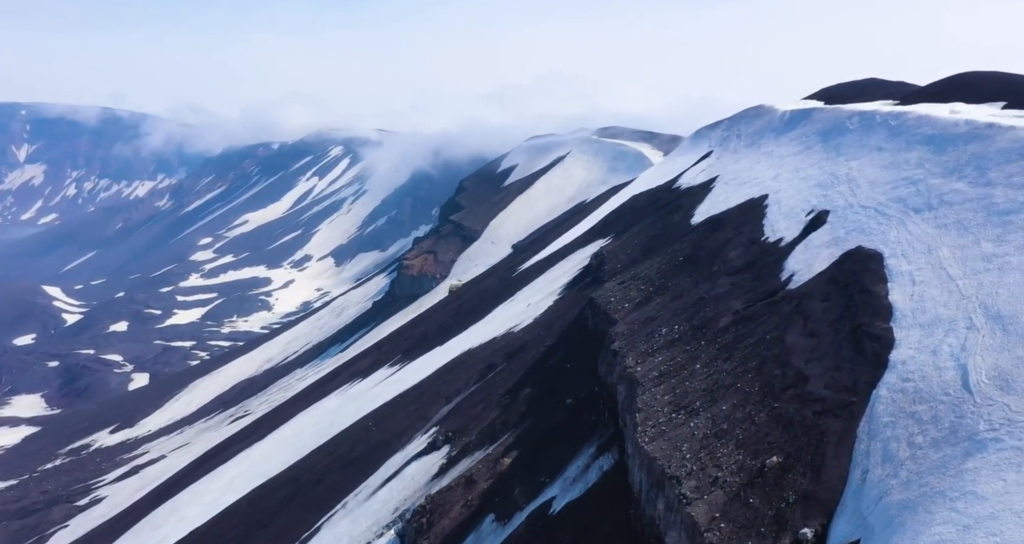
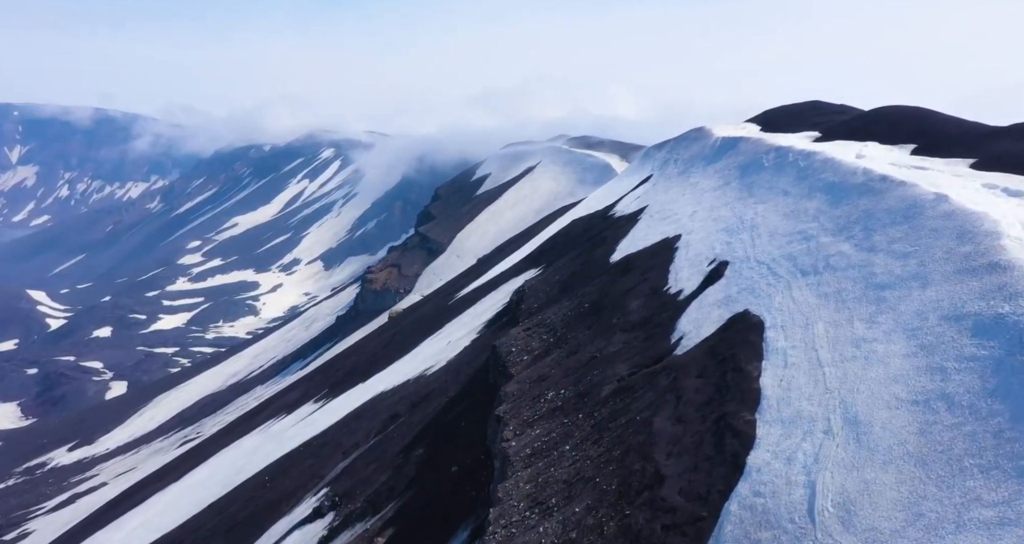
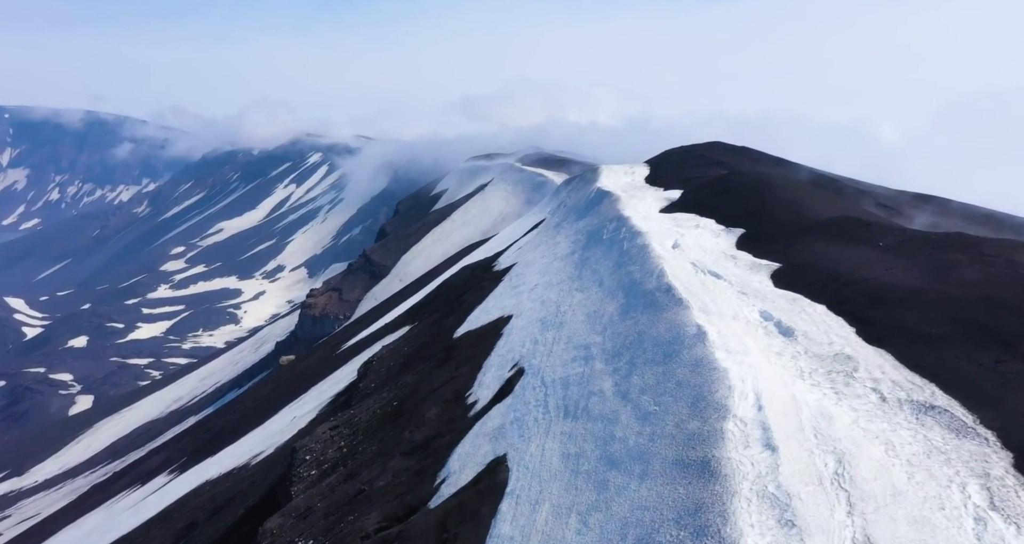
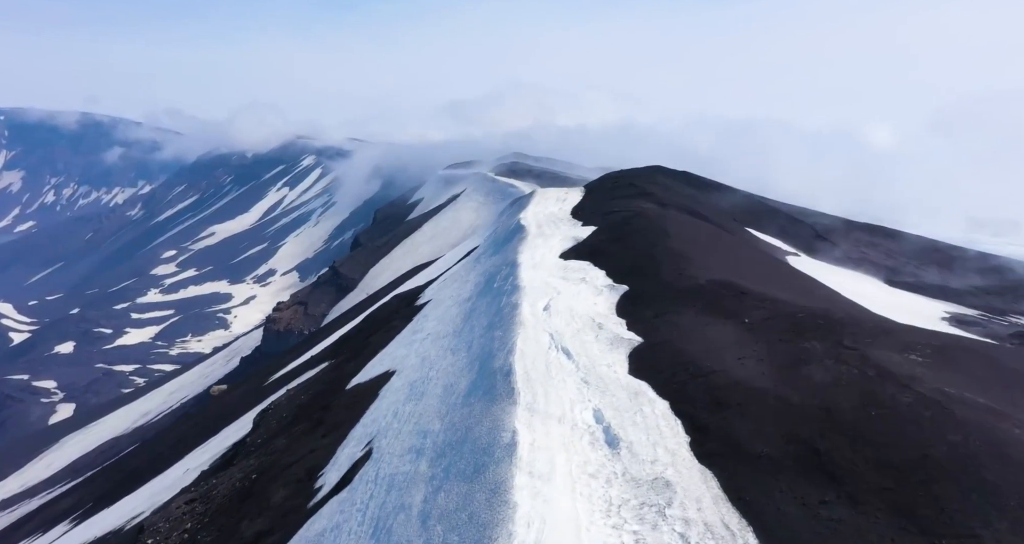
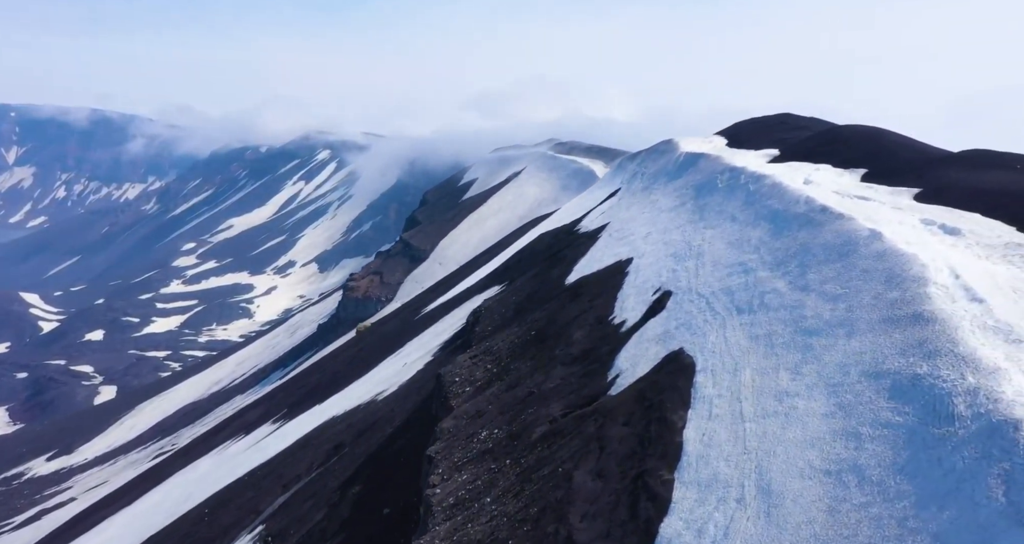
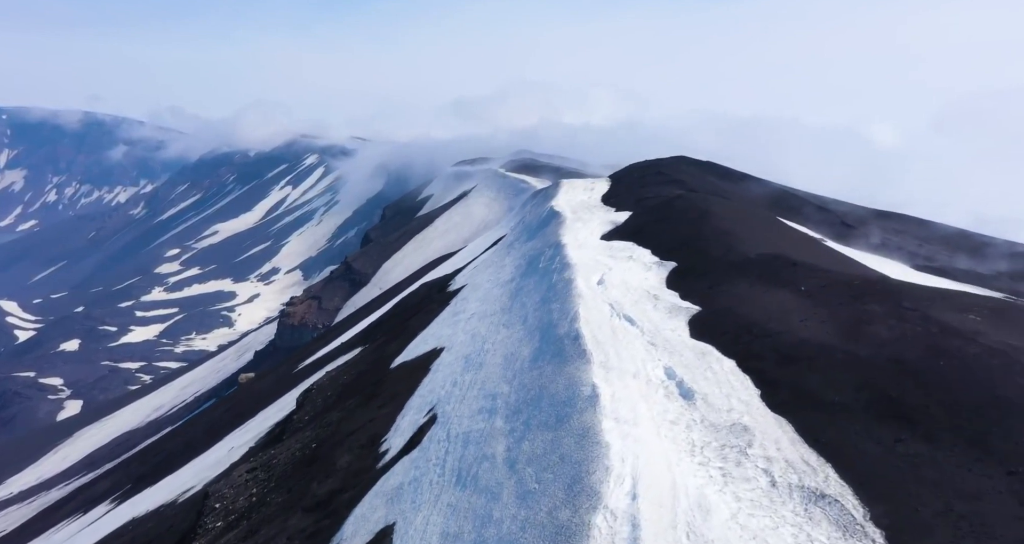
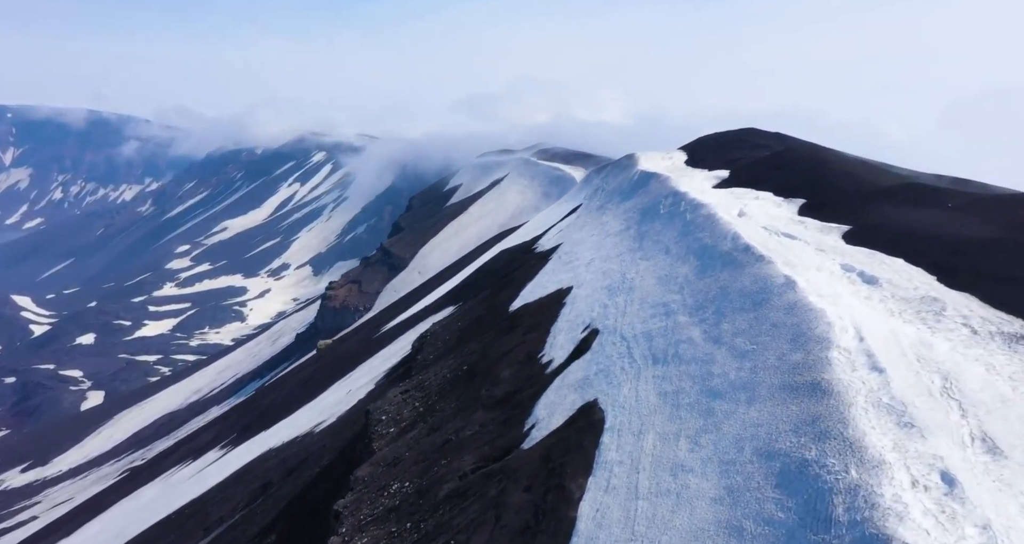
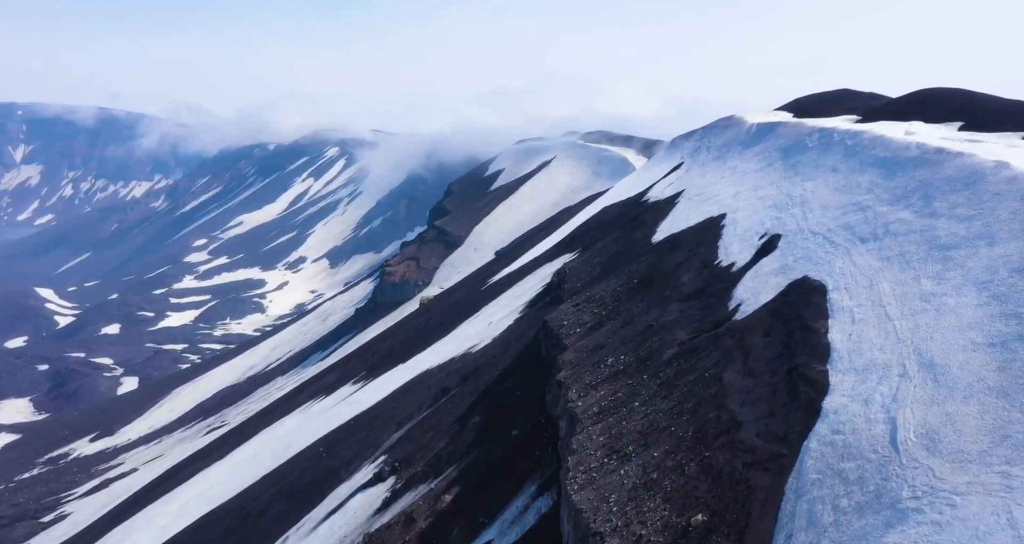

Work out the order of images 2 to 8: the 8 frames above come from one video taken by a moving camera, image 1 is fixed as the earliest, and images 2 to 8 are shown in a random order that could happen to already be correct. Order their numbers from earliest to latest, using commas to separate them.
8, 2, 5, 7, 3, 6, 4
